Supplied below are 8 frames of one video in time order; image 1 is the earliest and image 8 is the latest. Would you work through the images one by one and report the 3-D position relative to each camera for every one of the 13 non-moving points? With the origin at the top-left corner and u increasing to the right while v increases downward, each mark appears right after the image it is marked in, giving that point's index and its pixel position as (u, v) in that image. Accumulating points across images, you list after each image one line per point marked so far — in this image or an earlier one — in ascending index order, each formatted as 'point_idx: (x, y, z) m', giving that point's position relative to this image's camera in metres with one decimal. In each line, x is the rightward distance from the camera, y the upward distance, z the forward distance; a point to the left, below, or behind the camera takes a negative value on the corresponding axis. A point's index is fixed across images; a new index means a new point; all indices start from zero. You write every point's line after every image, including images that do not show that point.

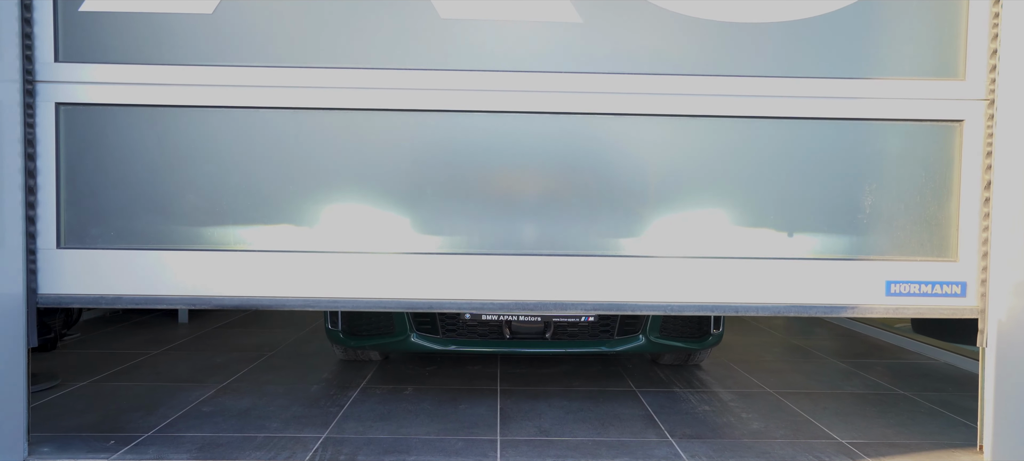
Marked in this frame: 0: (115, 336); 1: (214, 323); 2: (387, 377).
0: (-2.6, -0.7, +4.0) m
1: (-2.2, -0.7, +4.6) m
2: (-0.6, -0.7, +3.1) m
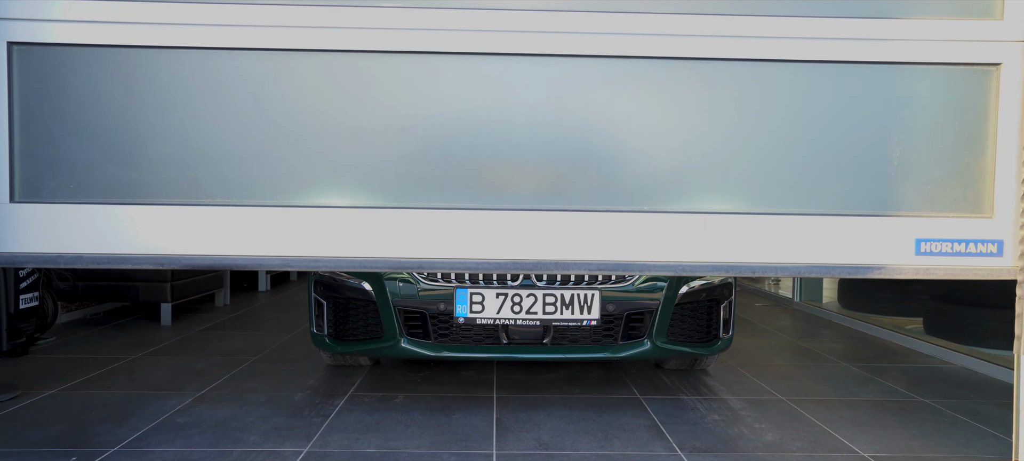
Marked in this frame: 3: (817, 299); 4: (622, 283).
0: (-2.6, -0.7, +3.8) m
1: (-2.2, -0.7, +4.4) m
2: (-0.6, -0.7, +3.0) m
3: (+2.9, -0.7, +5.9) m
4: (+0.5, -0.2, +2.6) m
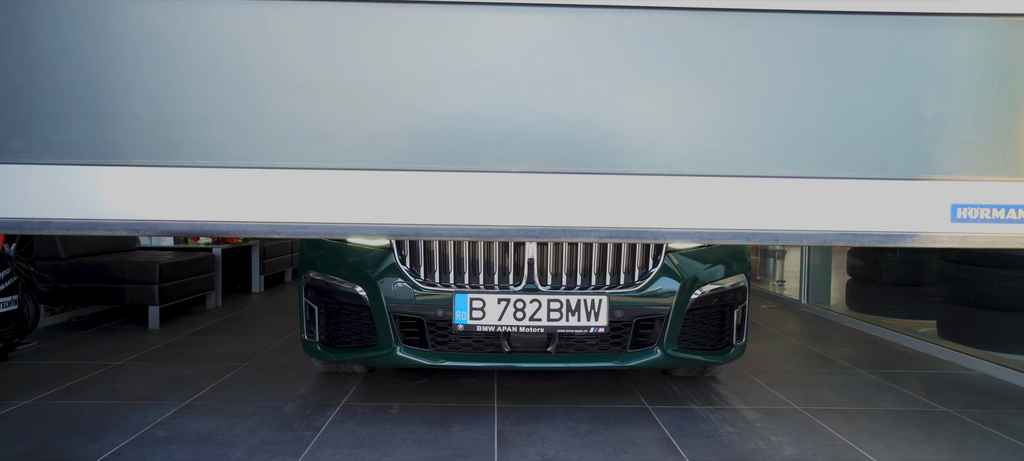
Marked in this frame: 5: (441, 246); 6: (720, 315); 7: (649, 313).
0: (-2.6, -0.7, +3.7) m
1: (-2.2, -0.7, +4.2) m
2: (-0.6, -0.7, +2.8) m
3: (+2.9, -0.7, +5.7) m
4: (+0.5, -0.2, +2.4) m
5: (-0.3, -0.1, +2.4) m
6: (+0.9, -0.4, +2.6) m
7: (+0.5, -0.3, +2.4) m
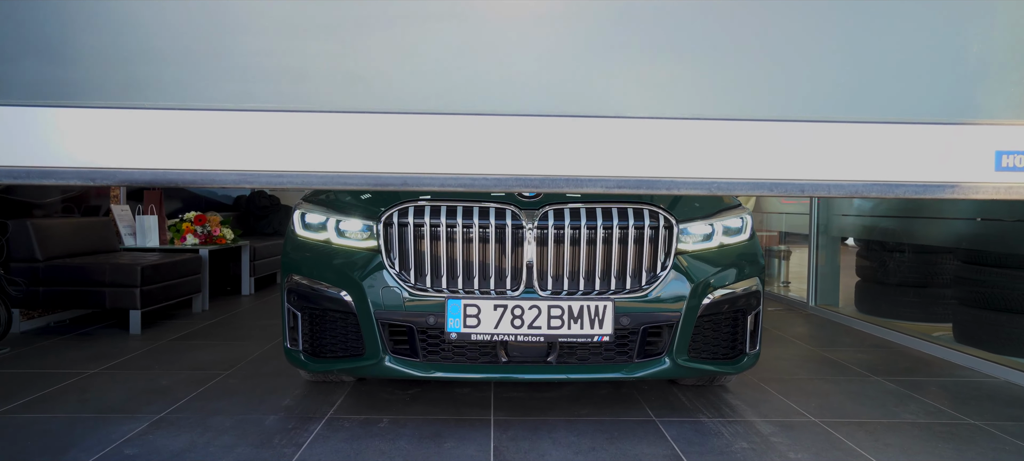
0: (-2.6, -0.7, +3.5) m
1: (-2.2, -0.7, +4.0) m
2: (-0.6, -0.7, +2.6) m
3: (+2.9, -0.7, +5.6) m
4: (+0.5, -0.2, +2.2) m
5: (-0.3, -0.1, +2.3) m
6: (+0.9, -0.4, +2.4) m
7: (+0.5, -0.3, +2.2) m
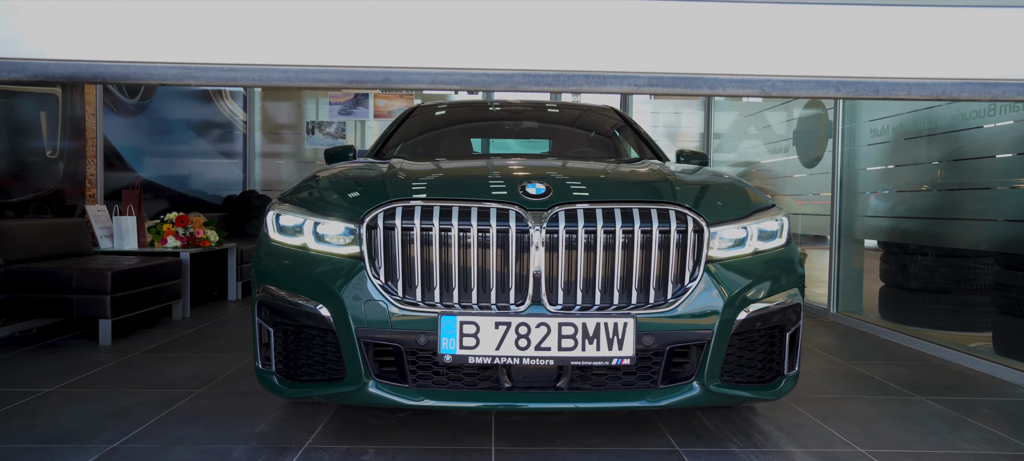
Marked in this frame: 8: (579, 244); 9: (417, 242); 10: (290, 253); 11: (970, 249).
0: (-2.6, -0.7, +3.2) m
1: (-2.2, -0.7, +3.7) m
2: (-0.6, -0.7, +2.3) m
3: (+2.9, -0.7, +5.2) m
4: (+0.5, -0.2, +1.9) m
5: (-0.3, -0.1, +1.9) m
6: (+0.9, -0.4, +2.1) m
7: (+0.5, -0.3, +1.9) m
8: (+0.2, 0.0, +1.9) m
9: (-0.3, 0.0, +1.9) m
10: (-0.7, -0.1, +2.1) m
11: (+3.0, -0.1, +4.0) m
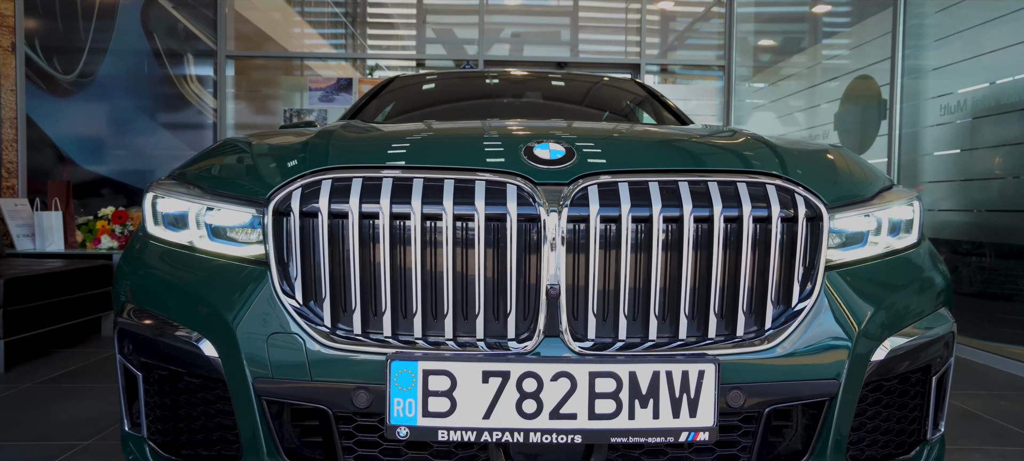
0: (-2.6, -0.7, +2.5) m
1: (-2.2, -0.7, +3.0) m
2: (-0.6, -0.7, +1.6) m
3: (+2.9, -0.6, +4.5) m
4: (+0.5, -0.2, +1.2) m
5: (-0.3, -0.1, +1.2) m
6: (+0.9, -0.3, +1.3) m
7: (+0.5, -0.3, +1.2) m
8: (+0.2, 0.0, +1.2) m
9: (-0.3, 0.0, +1.2) m
10: (-0.7, -0.1, +1.4) m
11: (+3.0, -0.1, +3.3) m
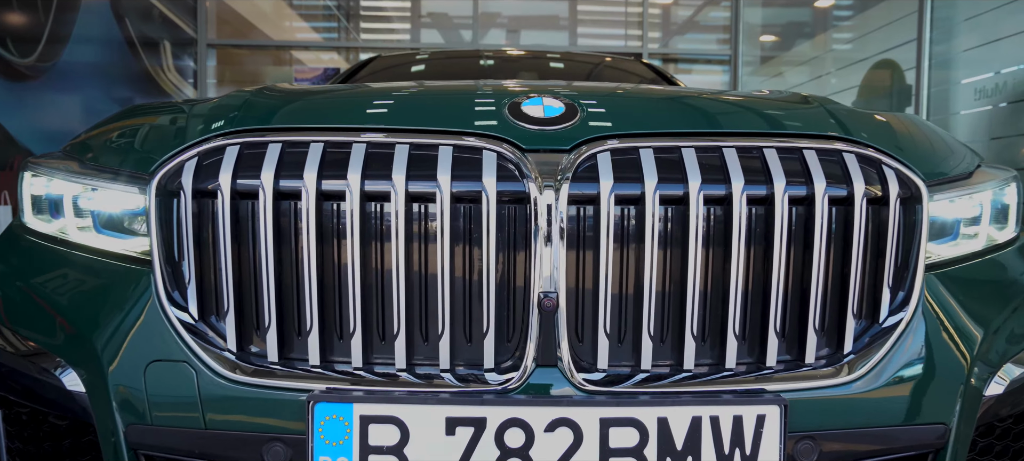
0: (-2.6, -0.7, +2.1) m
1: (-2.2, -0.6, +2.6) m
2: (-0.7, -0.7, +1.2) m
3: (+2.8, -0.6, +4.2) m
4: (+0.4, -0.2, +0.8) m
5: (-0.3, 0.0, +0.8) m
6: (+0.8, -0.3, +1.0) m
7: (+0.5, -0.3, +0.8) m
8: (+0.2, 0.0, +0.8) m
9: (-0.3, 0.0, +0.8) m
10: (-0.8, 0.0, +1.0) m
11: (+2.9, -0.1, +2.9) m
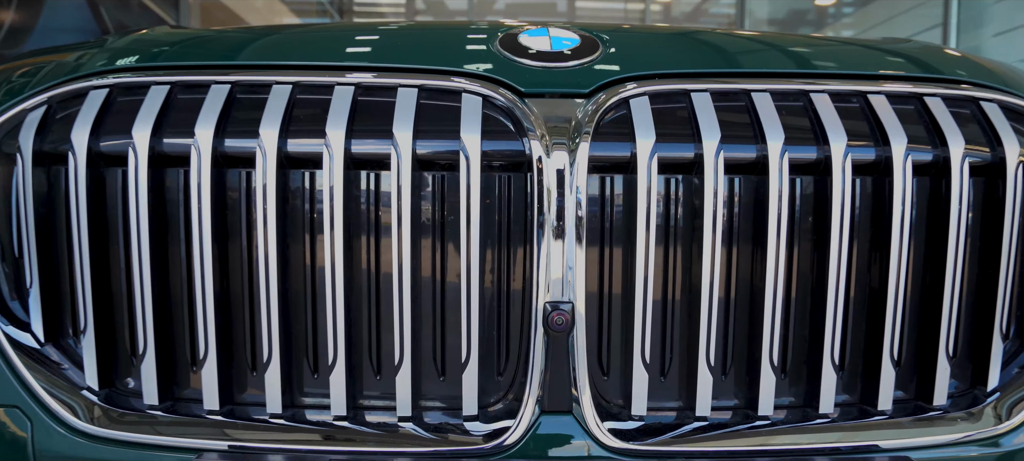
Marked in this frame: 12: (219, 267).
0: (-2.6, -0.6, +1.8) m
1: (-2.2, -0.6, +2.4) m
2: (-0.7, -0.7, +1.0) m
3: (+2.8, -0.6, +3.9) m
4: (+0.4, -0.2, +0.6) m
5: (-0.3, 0.0, +0.6) m
6: (+0.8, -0.3, +0.7) m
7: (+0.5, -0.3, +0.6) m
8: (+0.2, 0.0, +0.6) m
9: (-0.3, 0.0, +0.6) m
10: (-0.8, 0.0, +0.7) m
11: (+2.9, -0.1, +2.7) m
12: (-0.3, 0.0, +0.6) m
